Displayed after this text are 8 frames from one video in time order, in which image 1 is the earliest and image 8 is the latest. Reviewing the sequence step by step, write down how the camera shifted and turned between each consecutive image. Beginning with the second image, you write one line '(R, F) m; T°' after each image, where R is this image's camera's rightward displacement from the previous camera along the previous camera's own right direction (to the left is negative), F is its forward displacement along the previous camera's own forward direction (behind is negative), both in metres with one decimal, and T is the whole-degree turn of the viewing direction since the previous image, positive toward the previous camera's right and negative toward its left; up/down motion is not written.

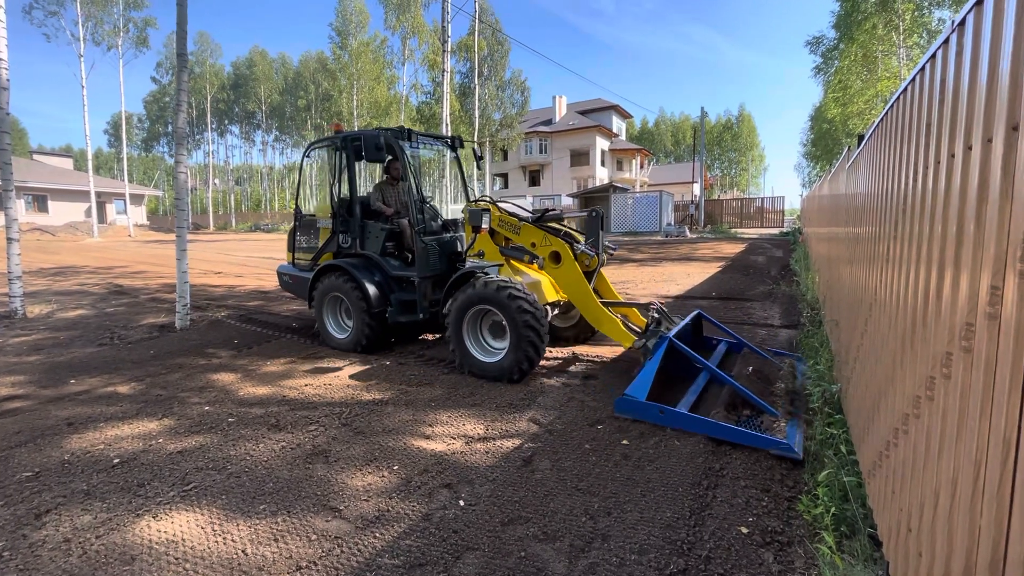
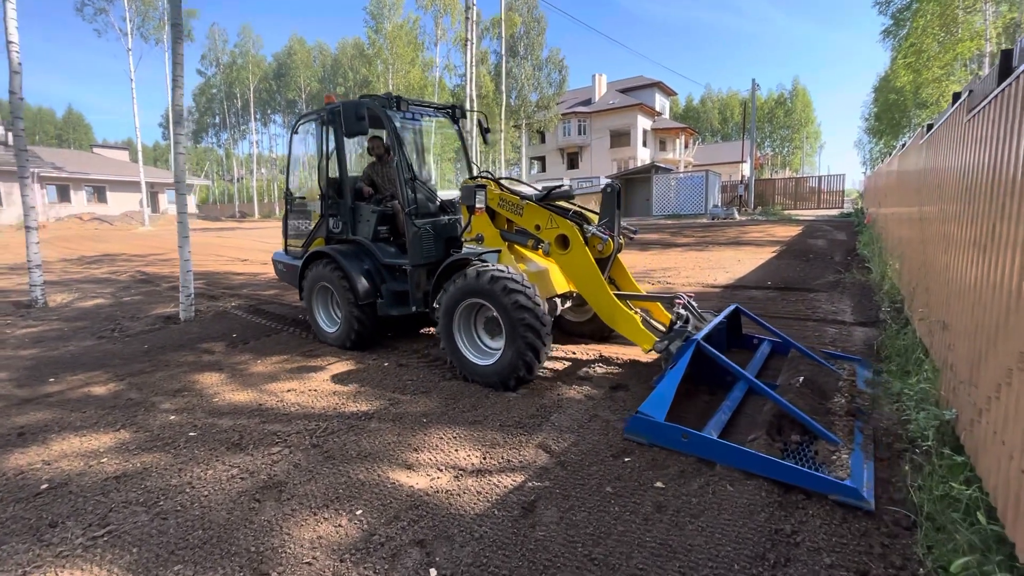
(+0.2, +0.9) m; -5°
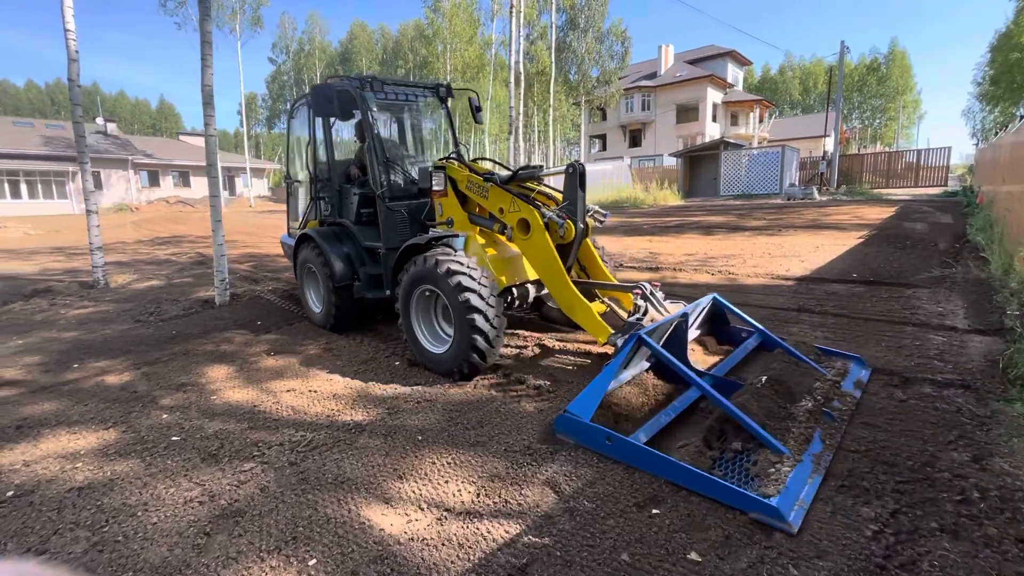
(+0.3, +0.7) m; -7°
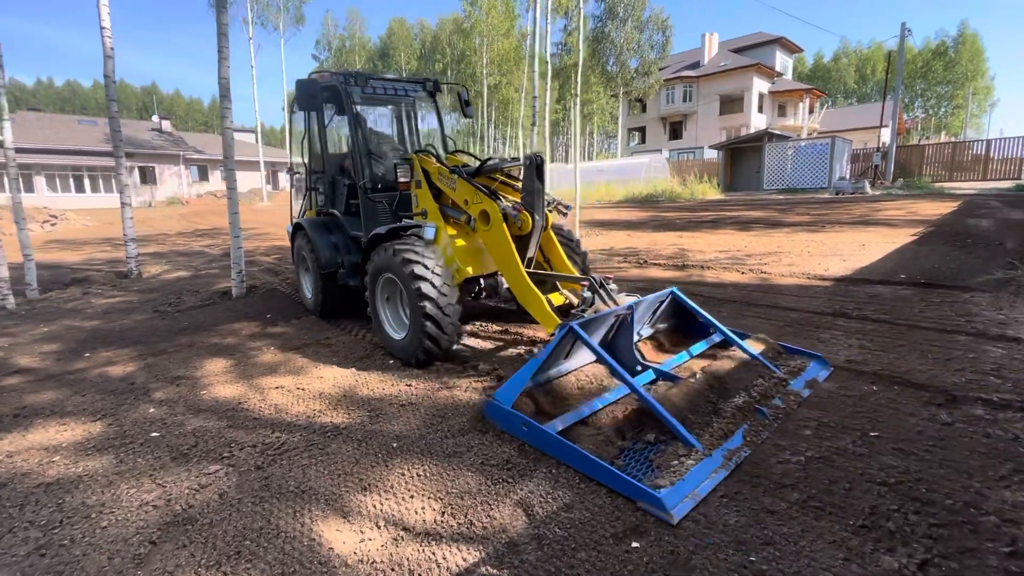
(+0.3, +0.3) m; -4°
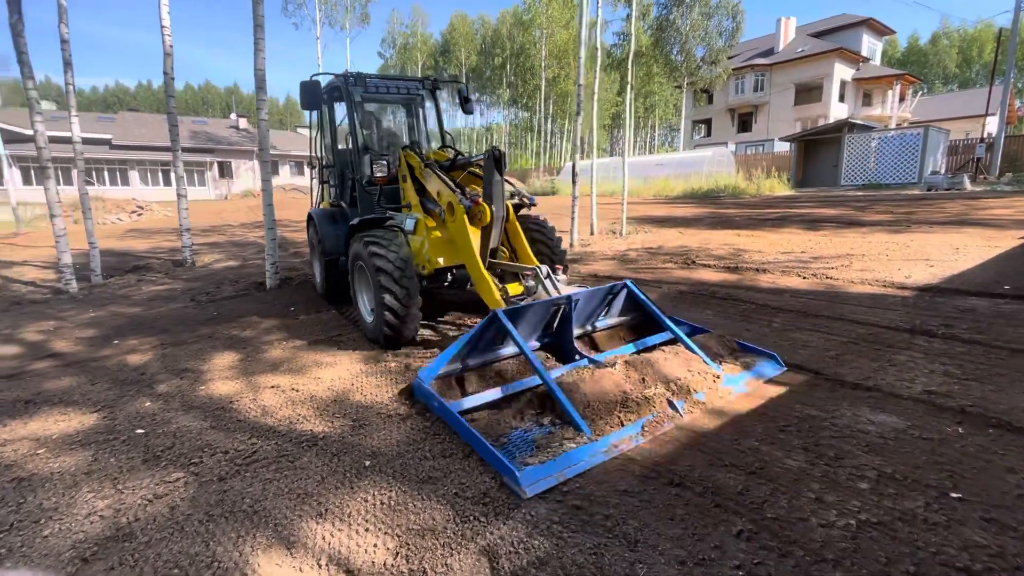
(+0.4, +0.4) m; -7°
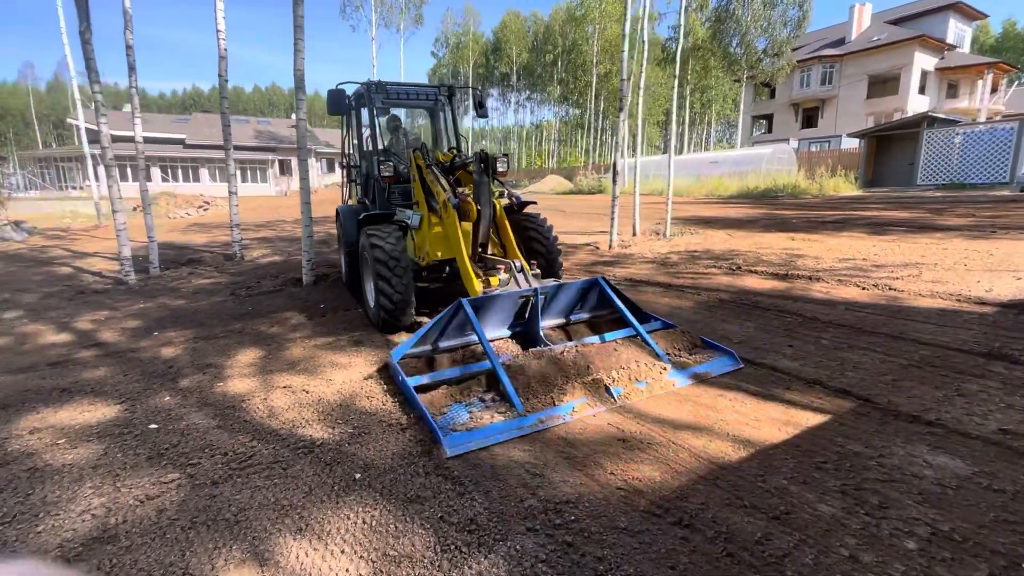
(+0.2, +0.2) m; -6°
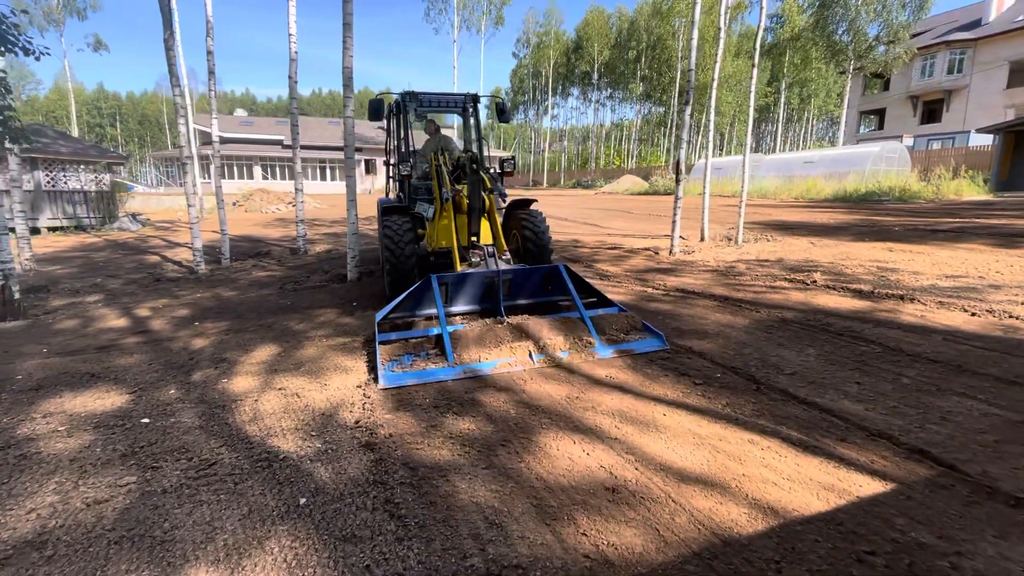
(+0.5, +0.4) m; -9°
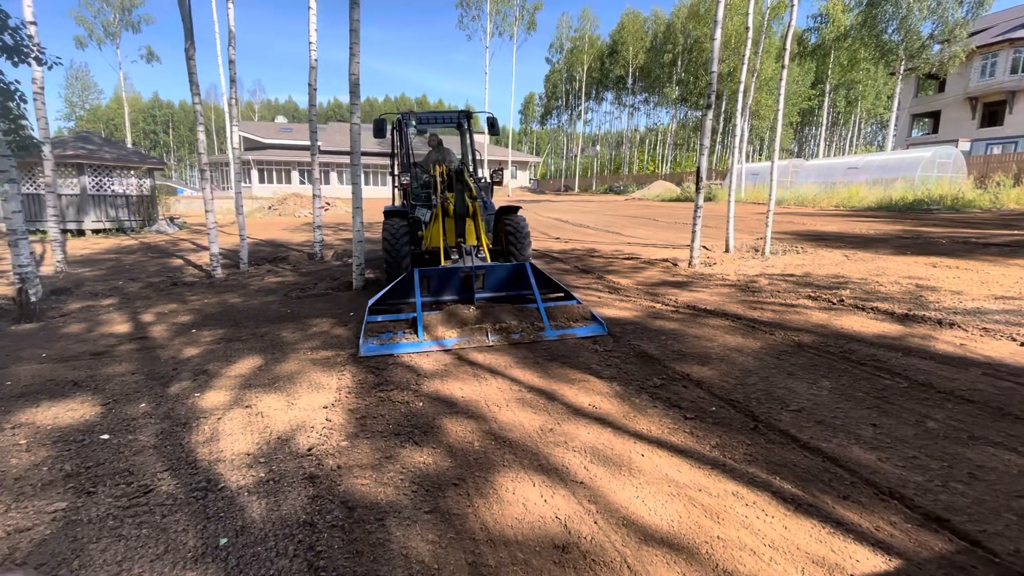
(+0.4, +0.3) m; -4°
